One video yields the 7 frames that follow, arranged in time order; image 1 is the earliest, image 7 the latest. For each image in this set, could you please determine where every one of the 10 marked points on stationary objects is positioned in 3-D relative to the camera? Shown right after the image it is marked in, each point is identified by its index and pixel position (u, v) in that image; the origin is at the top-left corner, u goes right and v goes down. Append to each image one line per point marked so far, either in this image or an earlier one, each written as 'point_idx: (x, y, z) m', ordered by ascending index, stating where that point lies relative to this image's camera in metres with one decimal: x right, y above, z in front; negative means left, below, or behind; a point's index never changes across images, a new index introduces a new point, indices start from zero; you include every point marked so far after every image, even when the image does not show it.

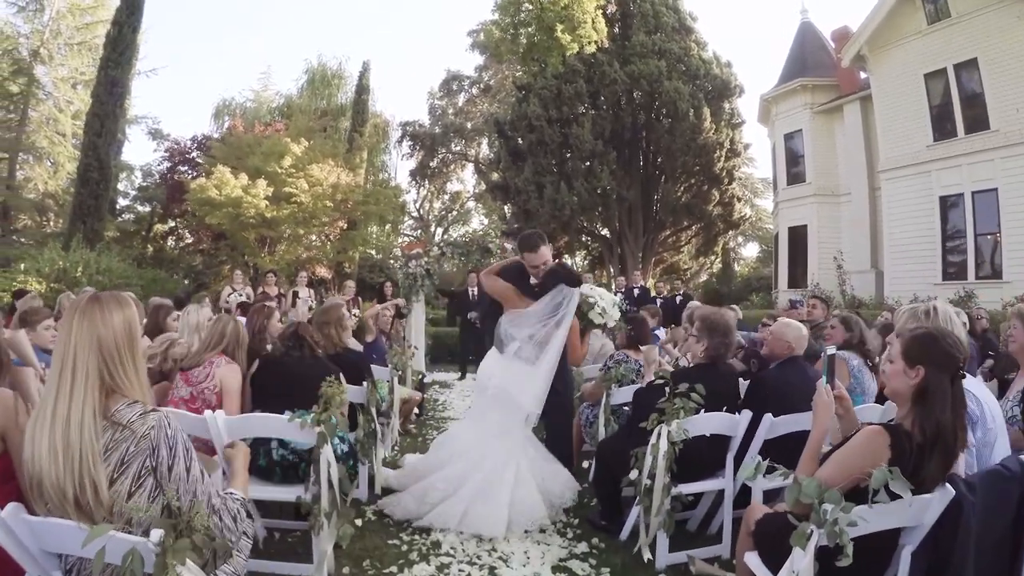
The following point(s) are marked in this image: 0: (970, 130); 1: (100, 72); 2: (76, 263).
0: (+10.2, +3.5, +16.1) m
1: (-9.4, +4.9, +16.4) m
2: (-9.1, +0.6, +15.2) m
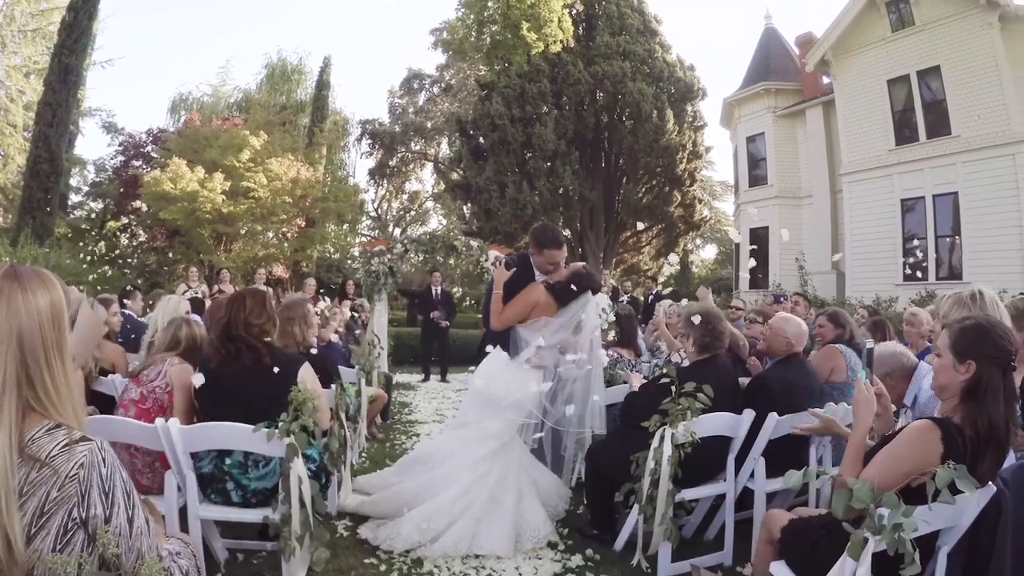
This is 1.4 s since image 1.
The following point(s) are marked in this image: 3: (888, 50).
0: (+9.5, +3.5, +16.3) m
1: (-10.1, +5.0, +15.6) m
2: (-9.8, +0.6, +14.4) m
3: (+8.9, +5.7, +17.1) m
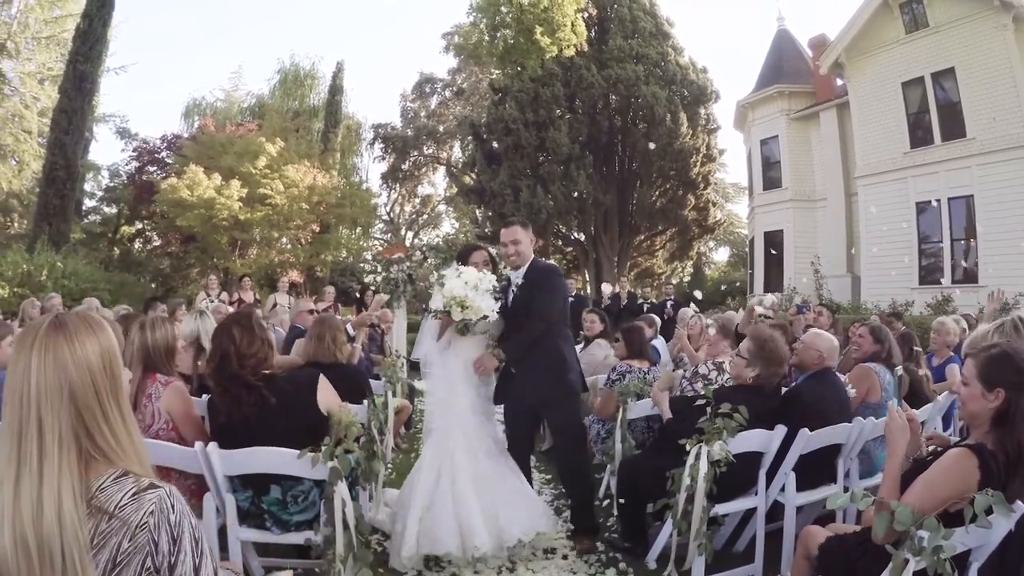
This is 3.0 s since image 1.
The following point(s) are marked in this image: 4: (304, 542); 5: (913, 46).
0: (+9.8, +3.4, +16.2) m
1: (-9.8, +4.9, +15.8) m
2: (-9.5, +0.5, +14.5) m
3: (+9.2, +5.6, +16.9) m
4: (-1.0, -1.1, +3.2) m
5: (+9.3, +5.6, +16.7) m
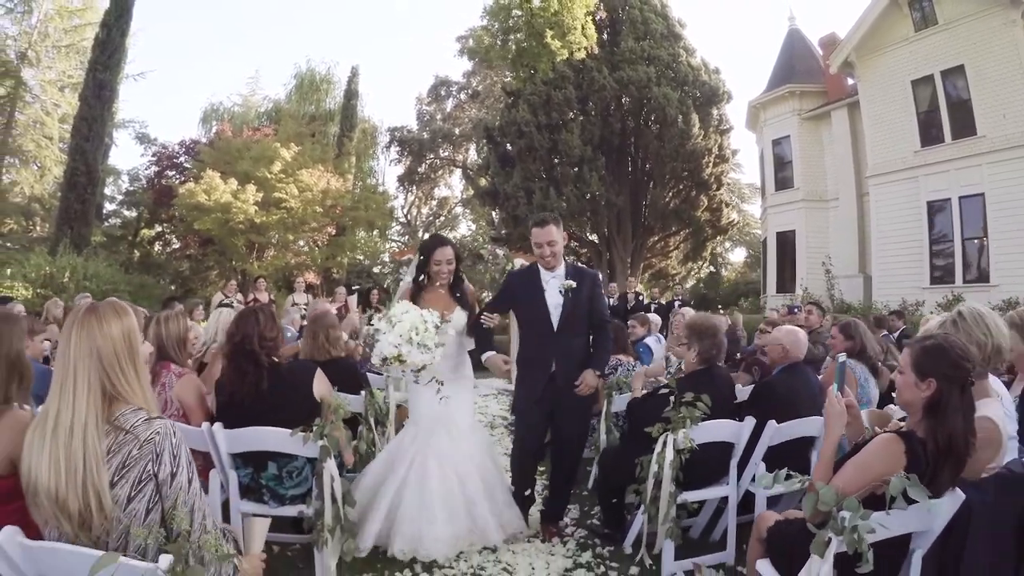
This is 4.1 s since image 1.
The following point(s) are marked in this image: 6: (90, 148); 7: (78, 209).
0: (+10.0, +3.4, +16.2) m
1: (-9.6, +4.8, +16.2) m
2: (-9.3, +0.4, +15.0) m
3: (+9.4, +5.7, +17.0) m
4: (-1.0, -1.1, +3.5) m
5: (+9.5, +5.7, +16.7) m
6: (-9.6, +3.2, +16.5) m
7: (-10.0, +1.8, +16.6) m
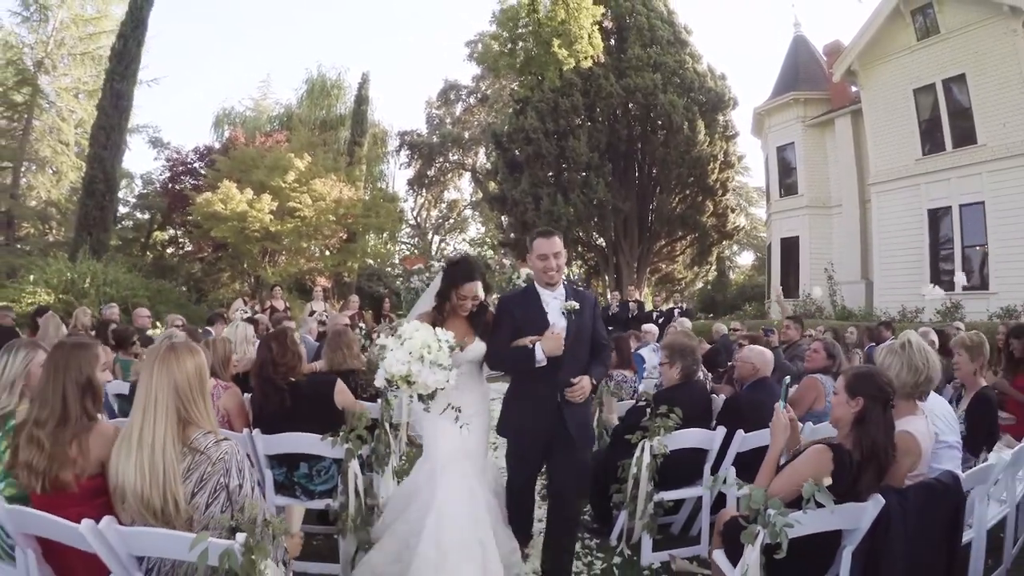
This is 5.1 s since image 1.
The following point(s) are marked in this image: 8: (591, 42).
0: (+10.2, +3.3, +16.5) m
1: (-9.4, +4.7, +16.8) m
2: (-9.2, +0.3, +15.5) m
3: (+9.6, +5.5, +17.3) m
4: (-1.0, -1.2, +3.9) m
5: (+9.7, +5.5, +17.0) m
6: (-9.5, +3.1, +17.0) m
7: (-9.8, +1.7, +17.1) m
8: (+1.3, +4.0, +11.8) m
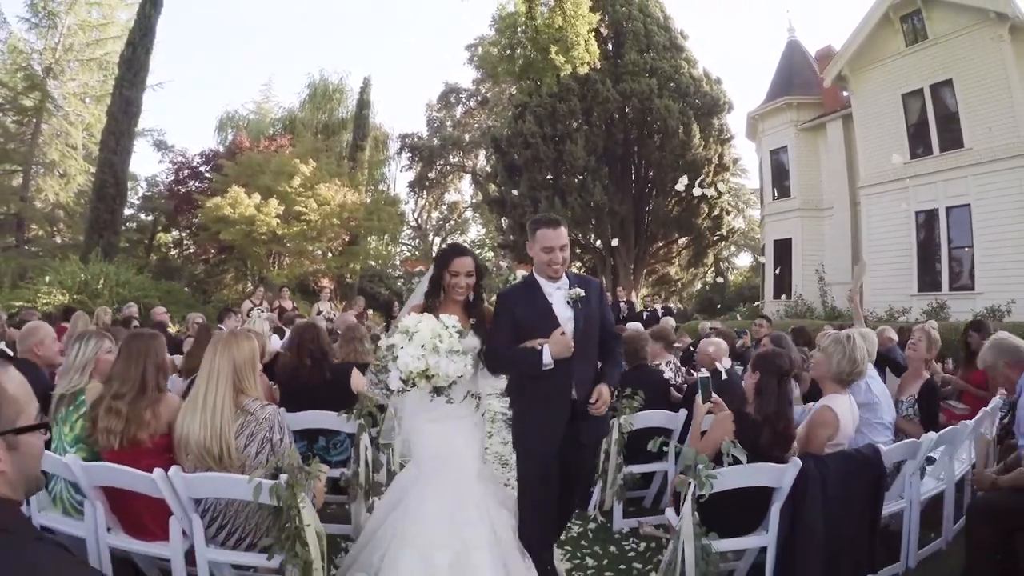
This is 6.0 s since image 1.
0: (+10.1, +3.2, +17.1) m
1: (-9.5, +4.7, +17.3) m
2: (-9.3, +0.3, +16.1) m
3: (+9.6, +5.5, +17.9) m
4: (-1.1, -1.2, +4.5) m
5: (+9.6, +5.5, +17.6) m
6: (-9.5, +3.1, +17.6) m
7: (-9.9, +1.7, +17.7) m
8: (+1.2, +4.0, +12.3) m
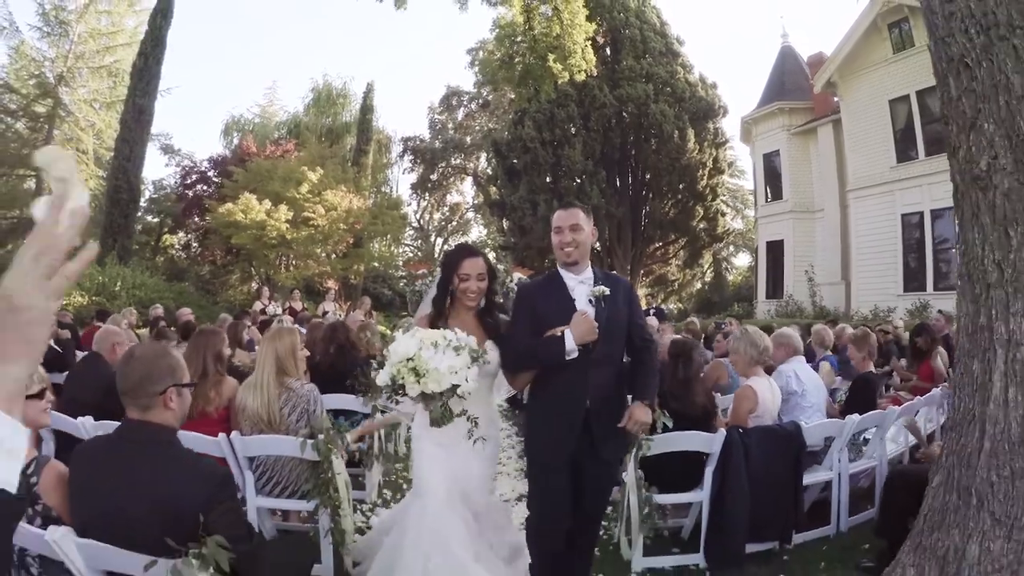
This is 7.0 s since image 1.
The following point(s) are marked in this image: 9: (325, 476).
0: (+10.1, +3.2, +17.8) m
1: (-9.5, +4.6, +18.1) m
2: (-9.3, +0.2, +16.9) m
3: (+9.5, +5.5, +18.6) m
4: (-1.2, -1.2, +5.2) m
5: (+9.6, +5.5, +18.3) m
6: (-9.6, +3.0, +18.4) m
7: (-9.9, +1.6, +18.5) m
8: (+1.2, +4.0, +13.1) m
9: (-0.9, -0.9, +3.5) m
